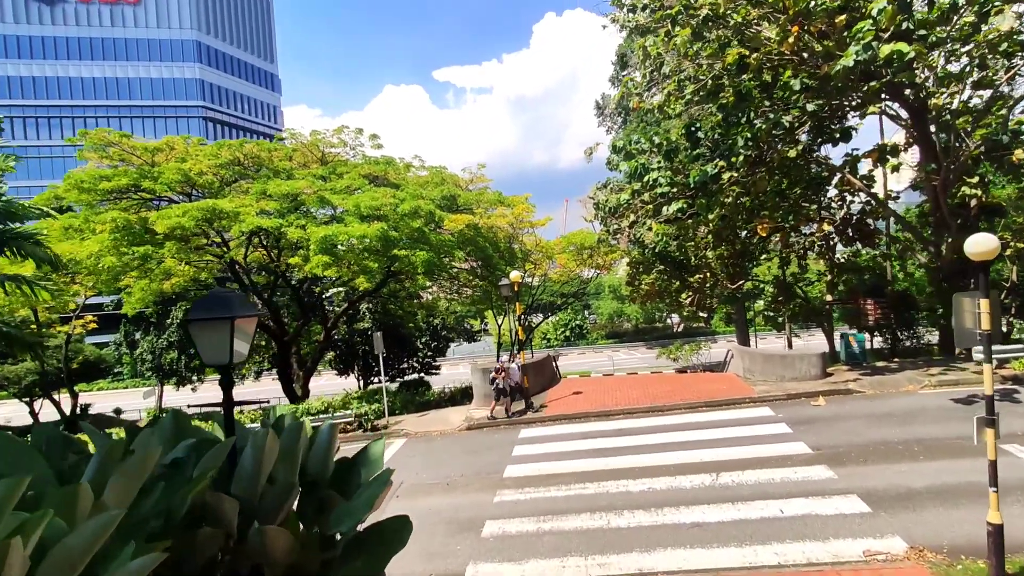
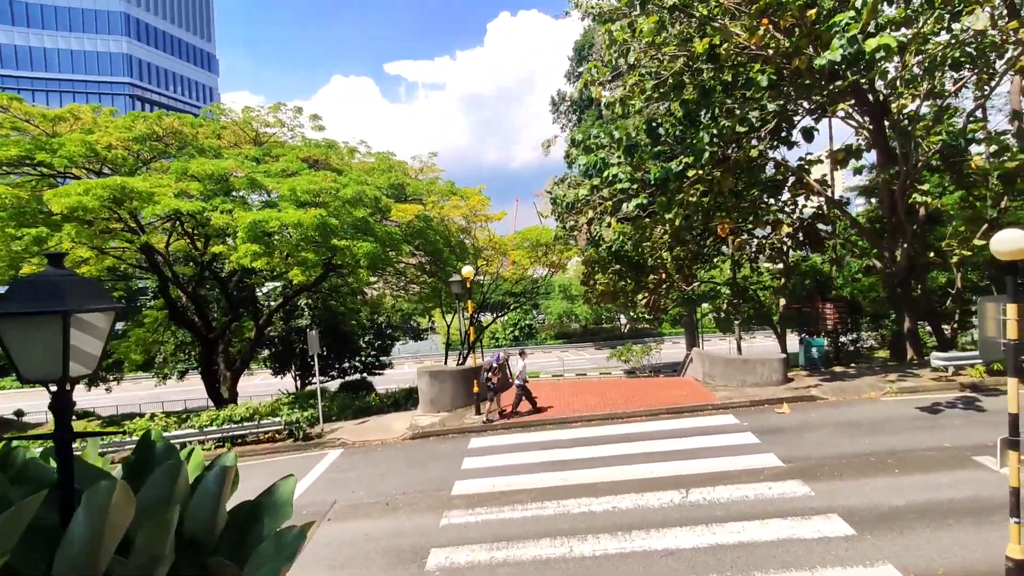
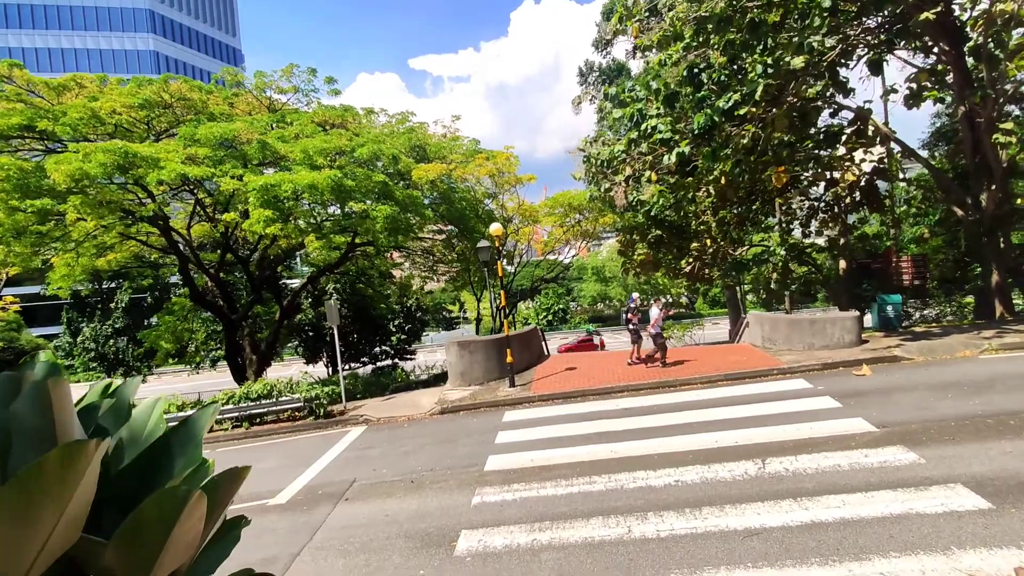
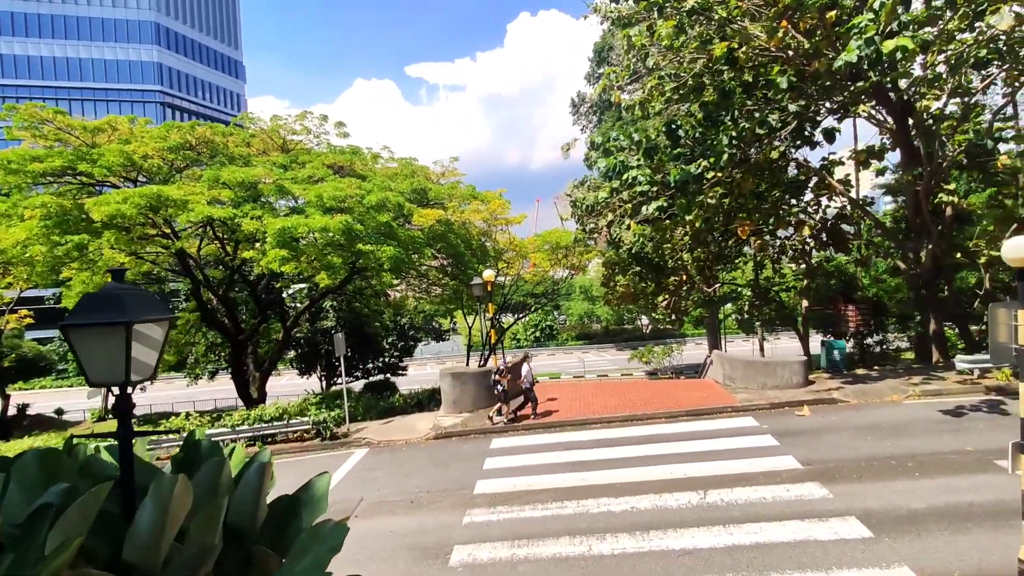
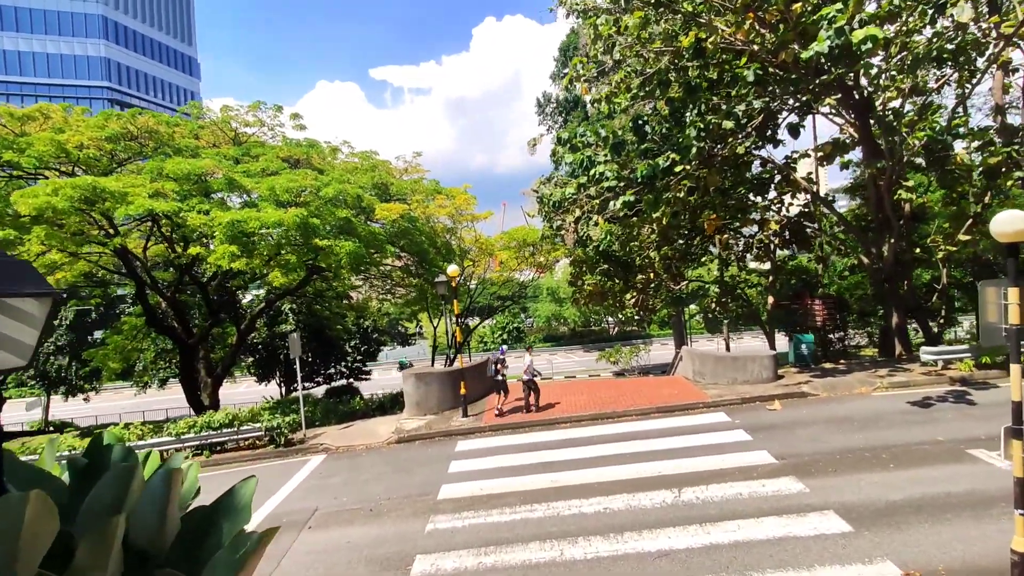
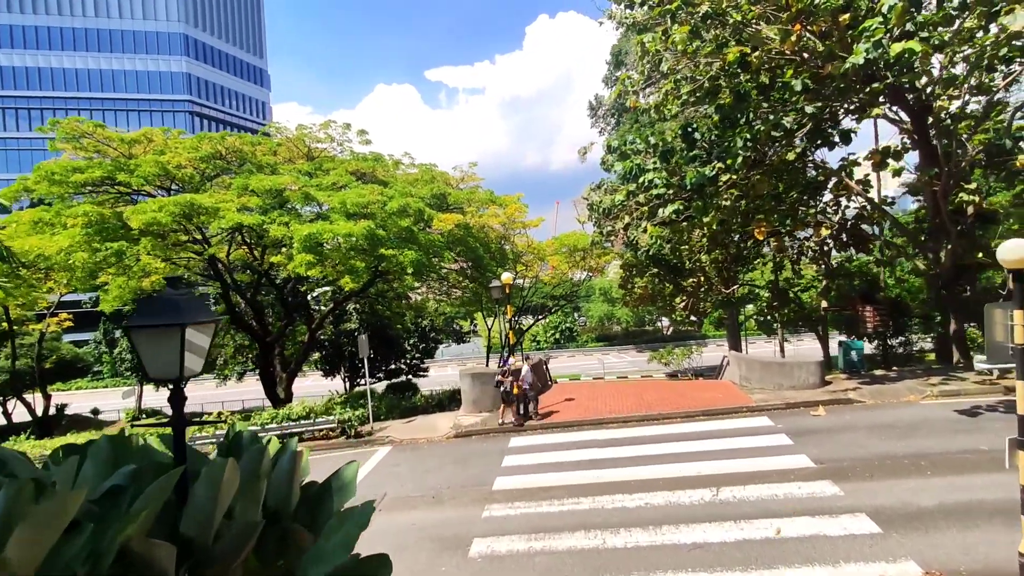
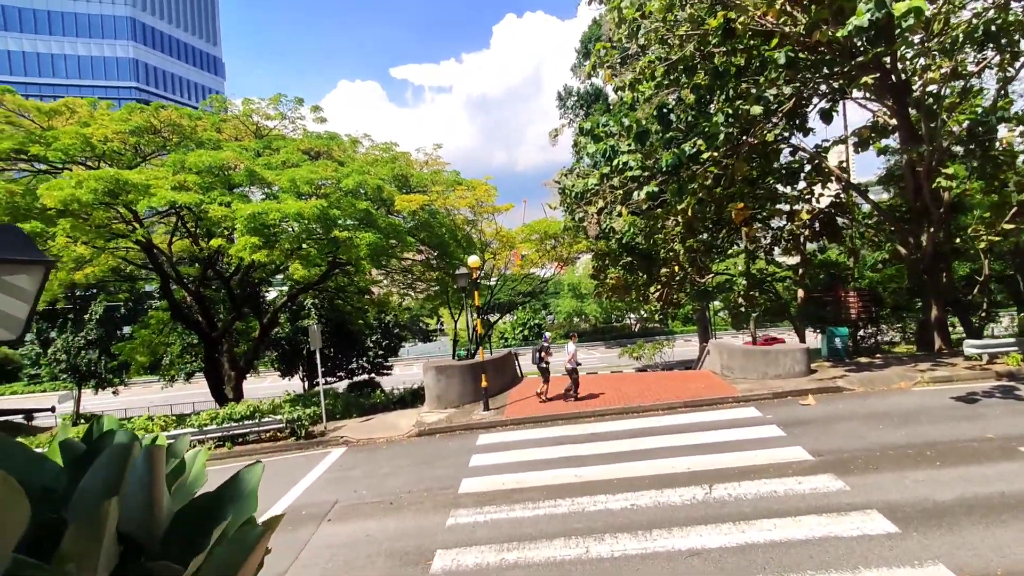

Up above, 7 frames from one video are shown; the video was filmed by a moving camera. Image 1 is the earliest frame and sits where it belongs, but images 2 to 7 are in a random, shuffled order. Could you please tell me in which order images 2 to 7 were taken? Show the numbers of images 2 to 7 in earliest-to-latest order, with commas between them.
6, 4, 2, 5, 7, 3
